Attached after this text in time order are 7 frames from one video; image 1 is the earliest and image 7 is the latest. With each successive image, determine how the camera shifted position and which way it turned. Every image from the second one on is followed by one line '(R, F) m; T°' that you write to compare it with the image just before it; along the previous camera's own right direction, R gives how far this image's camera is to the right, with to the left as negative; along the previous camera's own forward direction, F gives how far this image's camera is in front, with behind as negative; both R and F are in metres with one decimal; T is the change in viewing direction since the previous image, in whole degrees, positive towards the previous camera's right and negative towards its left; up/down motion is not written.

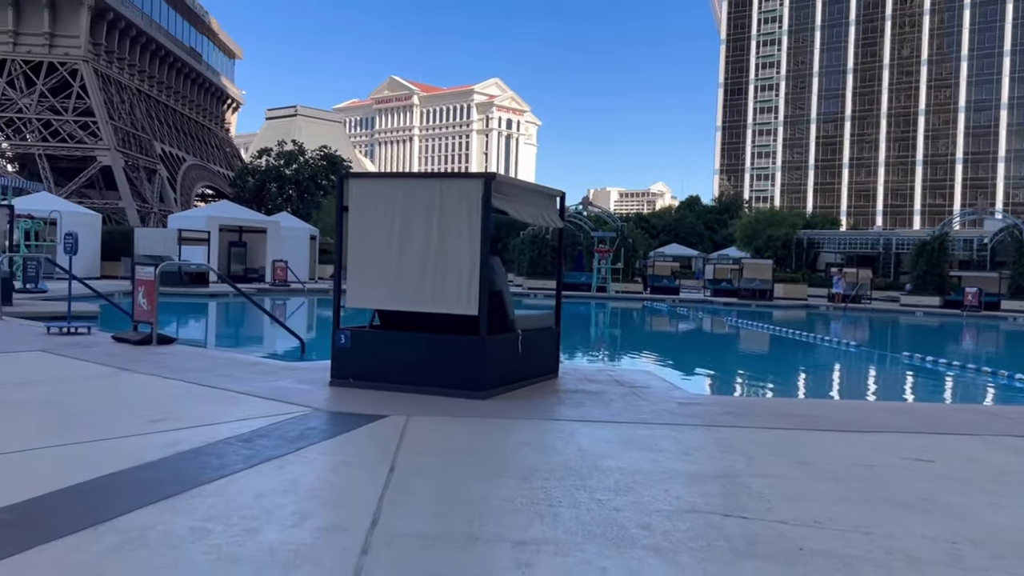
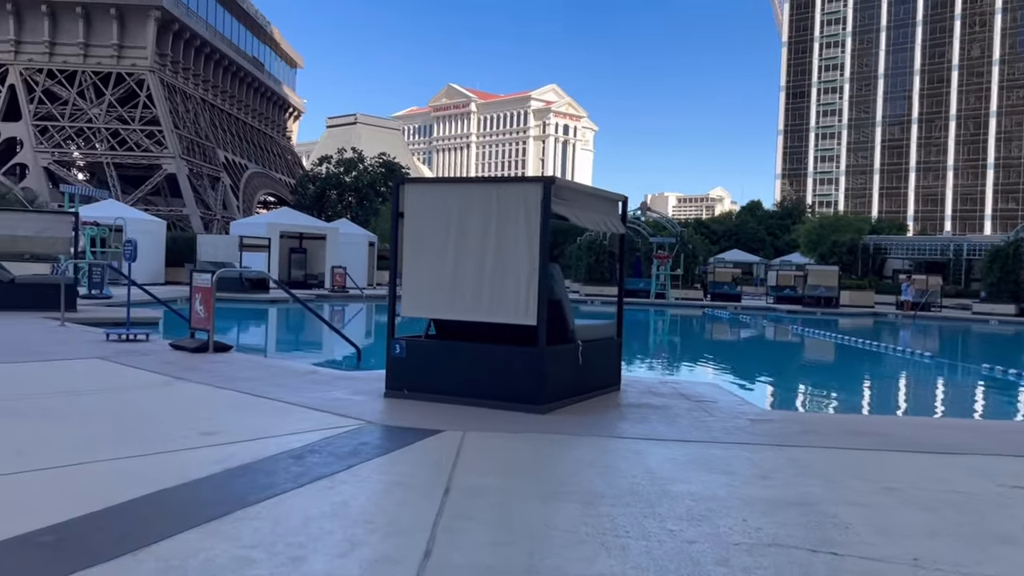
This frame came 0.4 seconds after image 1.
(0.0, +0.3) m; -4°
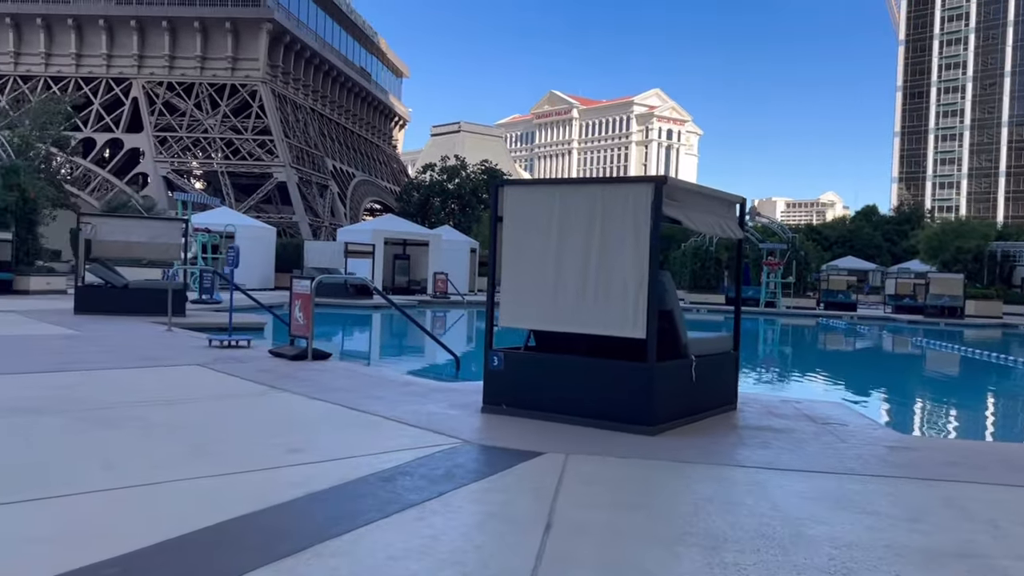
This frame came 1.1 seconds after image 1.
(0.0, +0.5) m; -6°
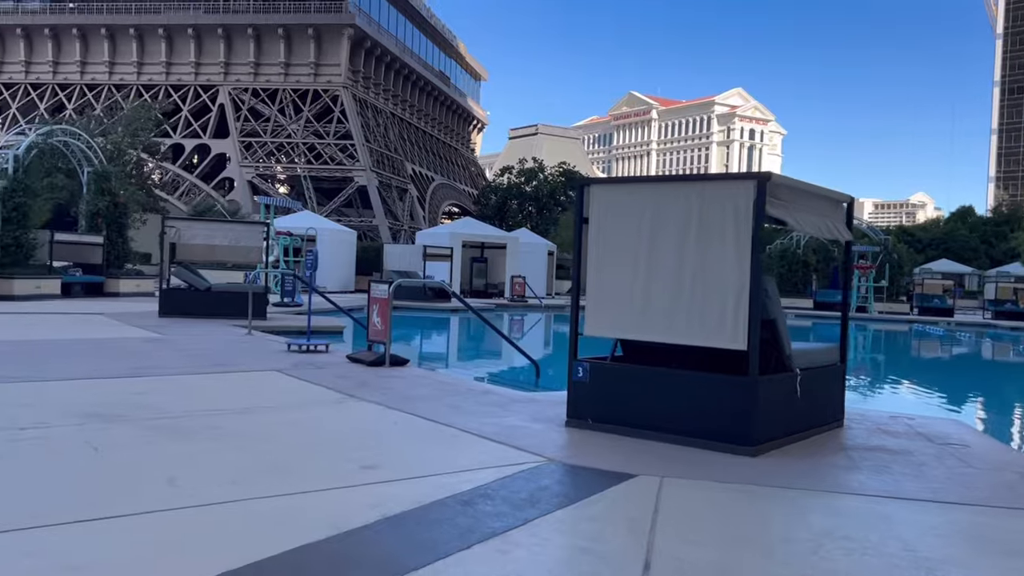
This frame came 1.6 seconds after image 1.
(-0.1, +0.4) m; -5°
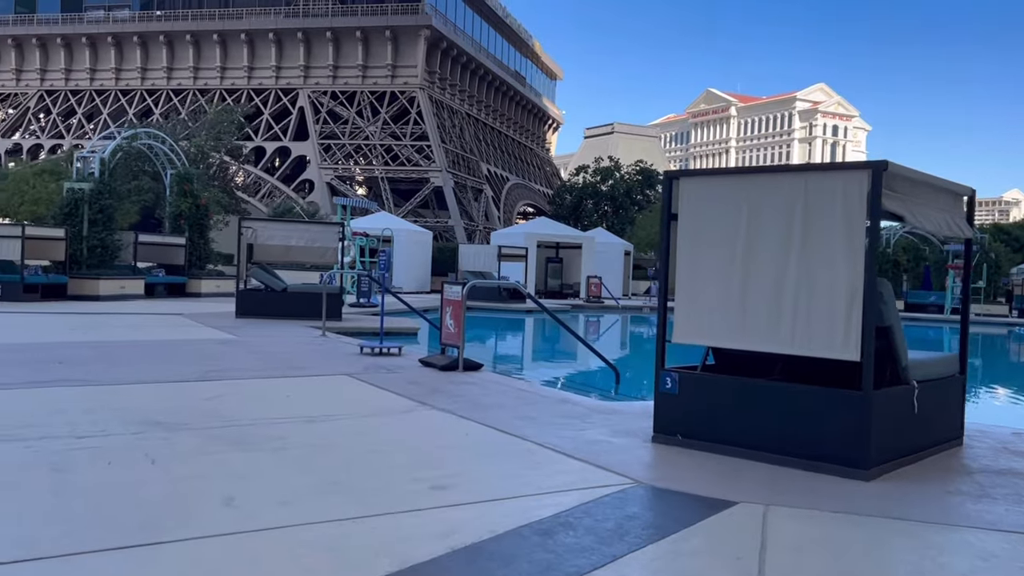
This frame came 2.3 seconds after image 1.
(0.0, +0.4) m; -5°
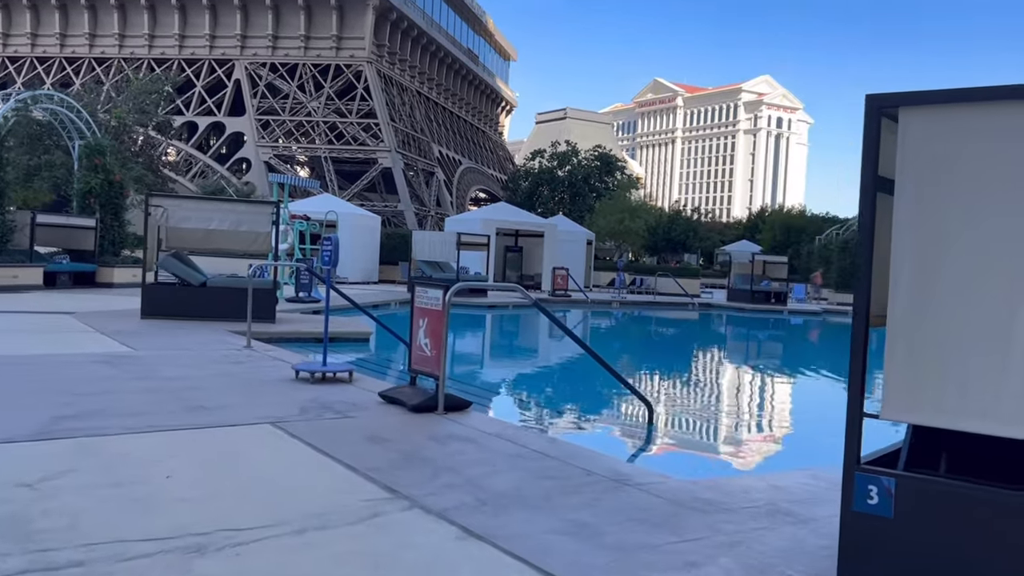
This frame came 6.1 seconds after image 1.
(-0.4, +2.6) m; +4°
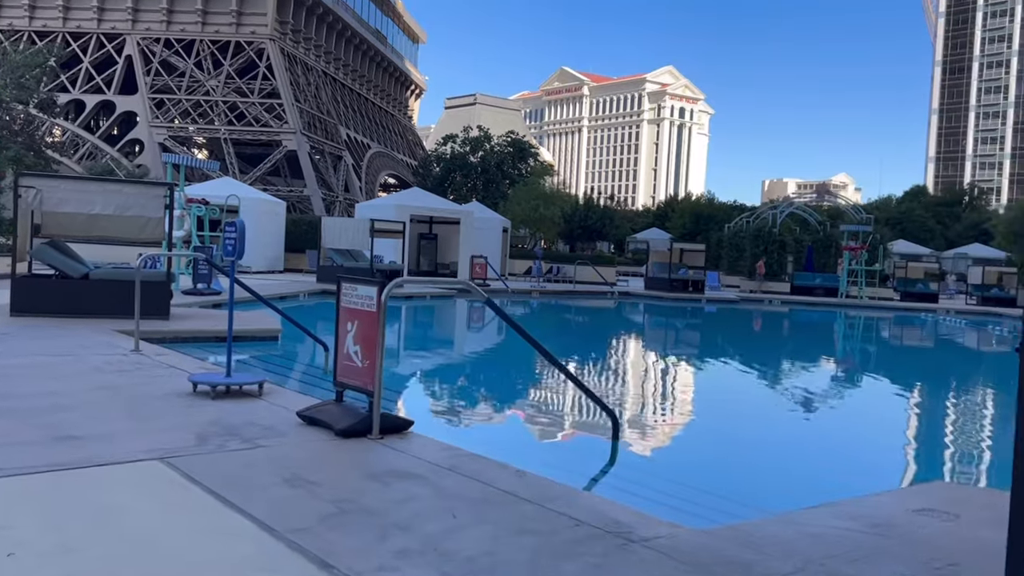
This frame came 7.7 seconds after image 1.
(-0.2, +1.1) m; +6°
